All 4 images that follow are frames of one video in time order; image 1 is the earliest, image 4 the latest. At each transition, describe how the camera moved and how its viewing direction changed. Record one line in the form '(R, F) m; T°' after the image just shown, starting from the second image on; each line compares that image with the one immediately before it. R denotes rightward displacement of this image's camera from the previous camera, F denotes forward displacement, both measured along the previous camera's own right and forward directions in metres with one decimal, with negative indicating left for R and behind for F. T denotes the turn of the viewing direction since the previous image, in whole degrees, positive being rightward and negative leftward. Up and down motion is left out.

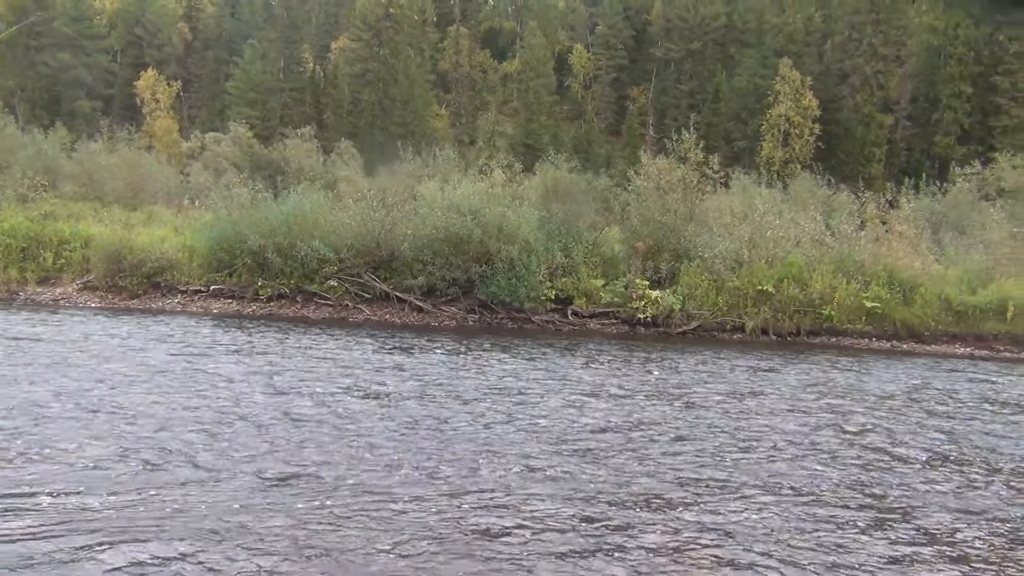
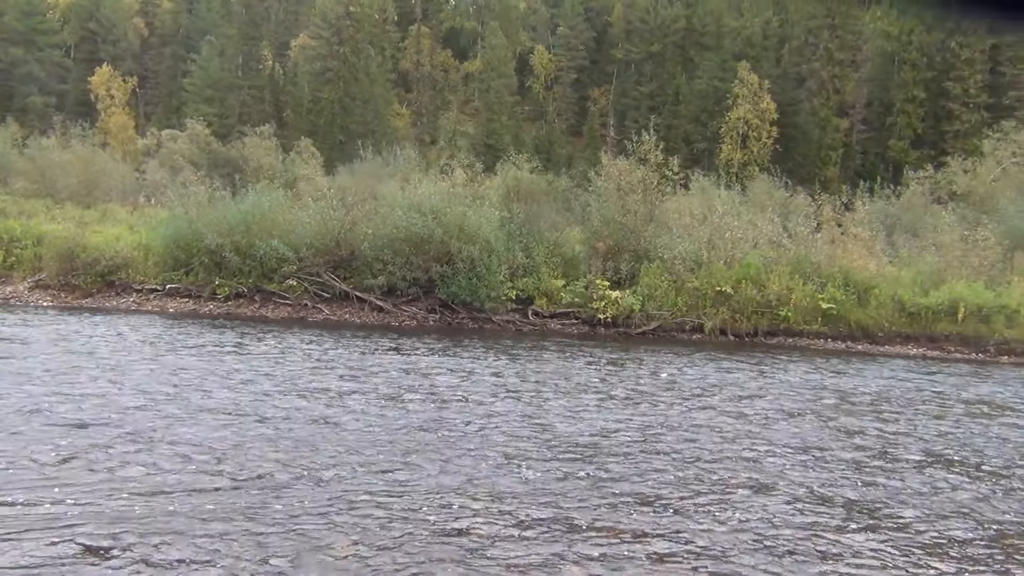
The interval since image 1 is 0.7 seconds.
(+0.2, 0.0) m; +2°
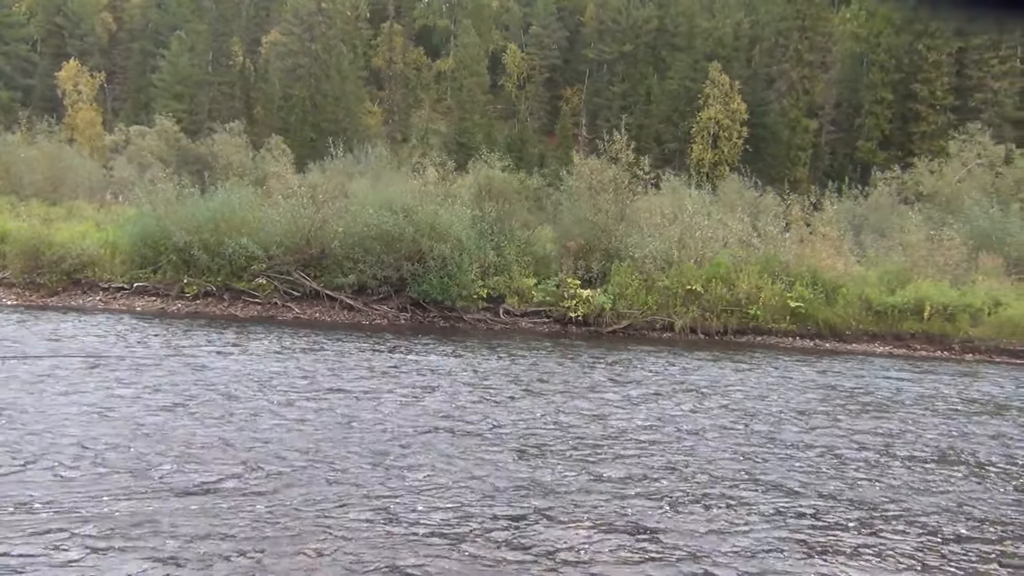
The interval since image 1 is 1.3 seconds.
(+0.2, 0.0) m; +1°
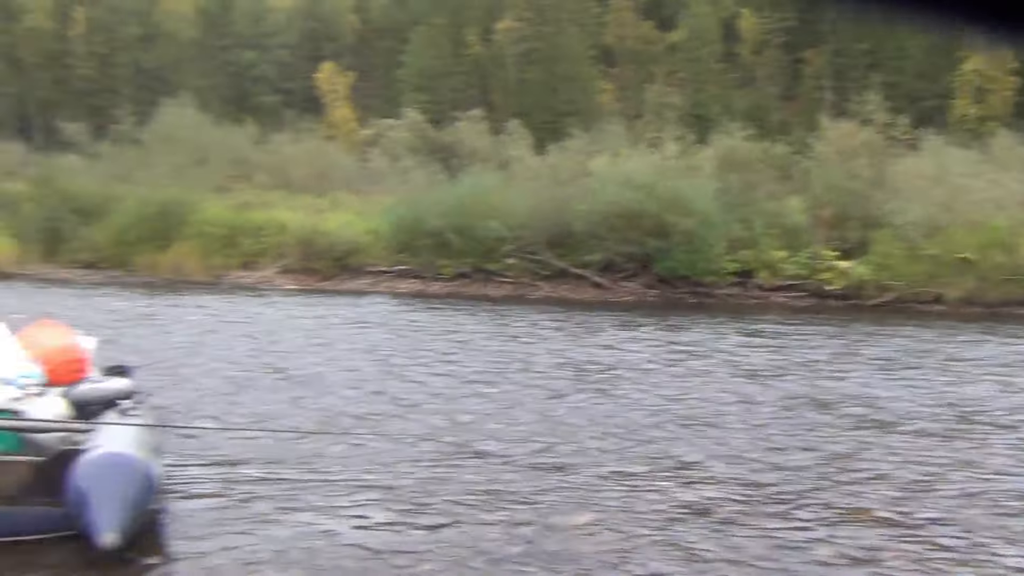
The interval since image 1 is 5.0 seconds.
(-2.2, +0.1) m; -11°
